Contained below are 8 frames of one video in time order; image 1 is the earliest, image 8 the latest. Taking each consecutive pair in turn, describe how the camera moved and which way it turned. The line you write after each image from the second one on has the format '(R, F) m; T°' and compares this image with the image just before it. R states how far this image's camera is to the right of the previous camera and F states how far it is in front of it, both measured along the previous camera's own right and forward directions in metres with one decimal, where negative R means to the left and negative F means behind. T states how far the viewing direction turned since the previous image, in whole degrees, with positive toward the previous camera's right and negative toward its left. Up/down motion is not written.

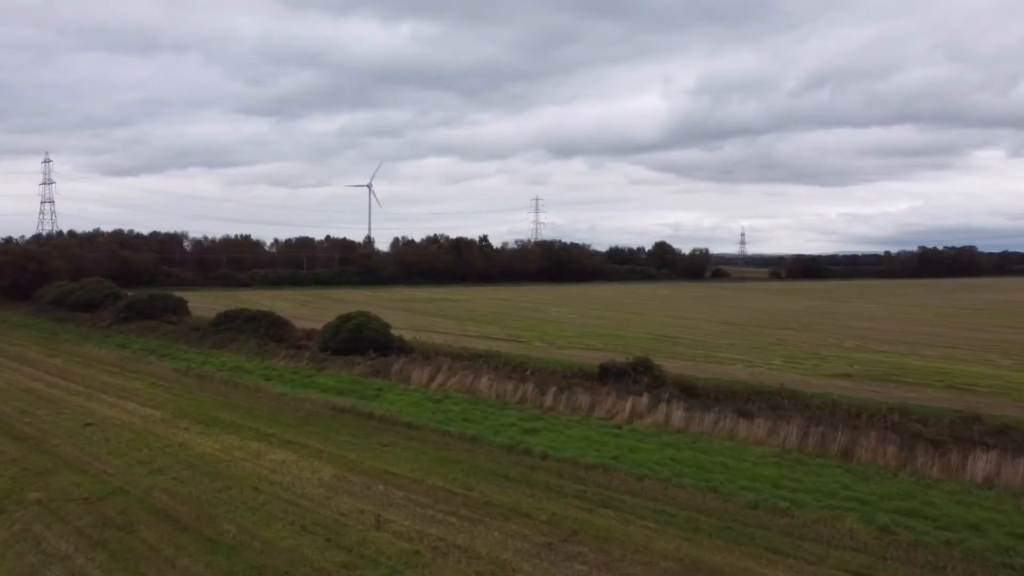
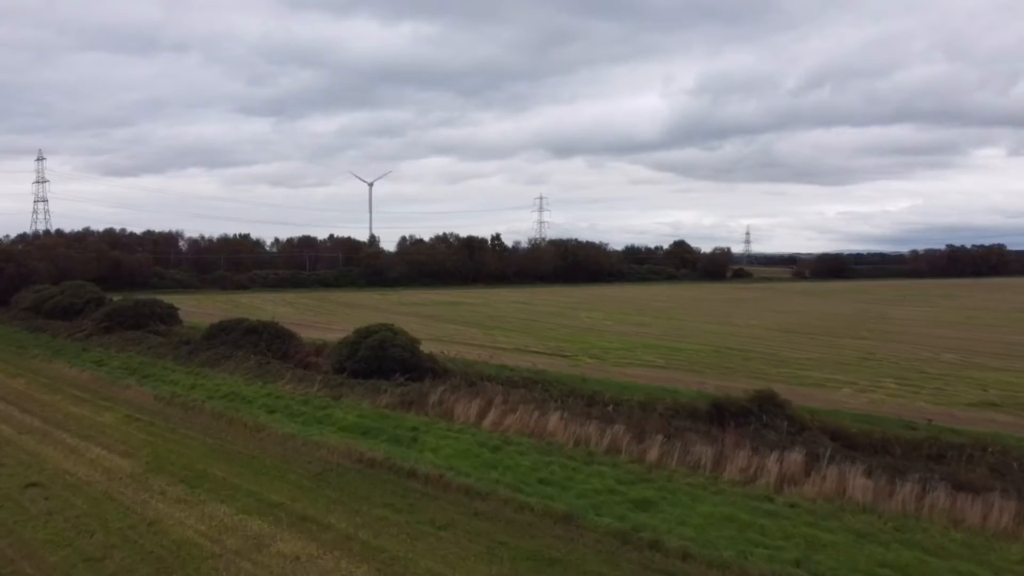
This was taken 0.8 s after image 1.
(-1.0, +3.2) m; 0°
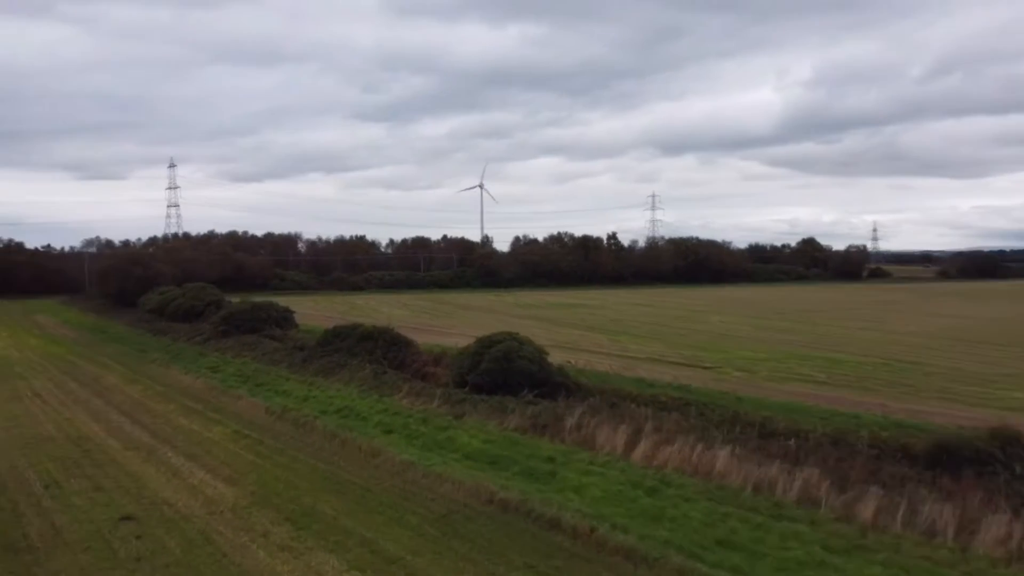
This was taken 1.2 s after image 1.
(-0.5, +1.7) m; -8°
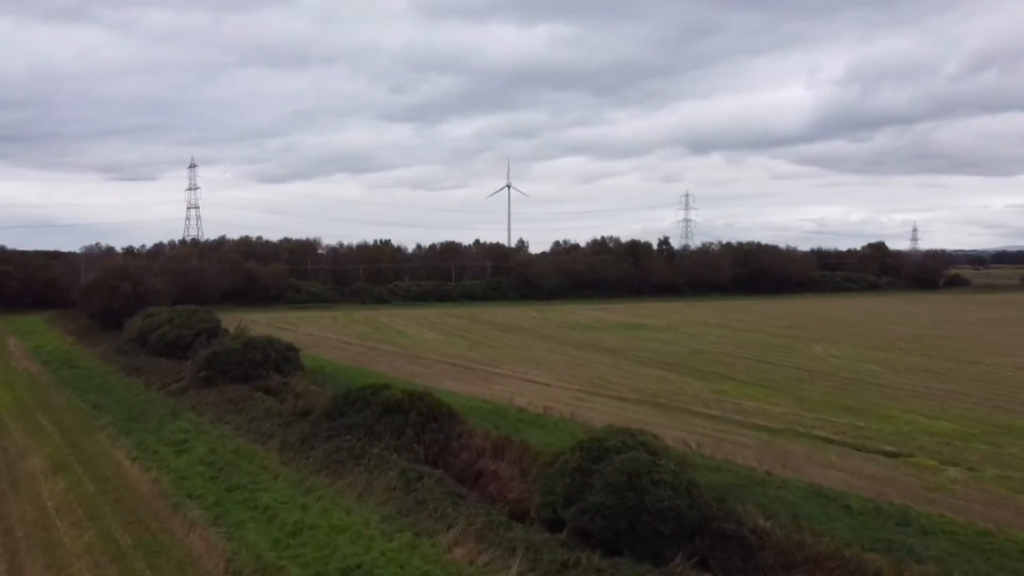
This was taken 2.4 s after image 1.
(-1.0, +5.4) m; -2°
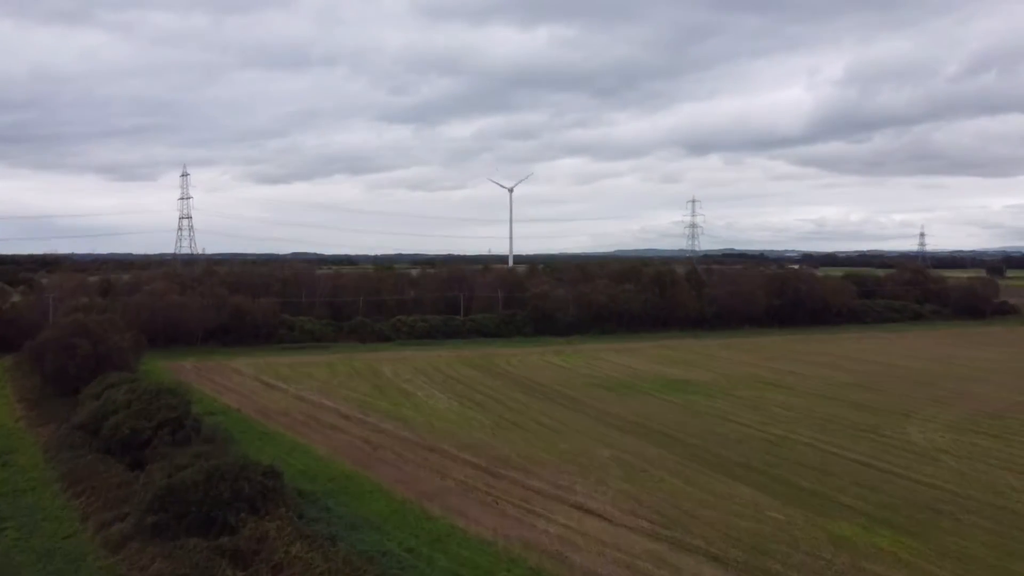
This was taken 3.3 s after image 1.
(-0.9, +4.3) m; 0°
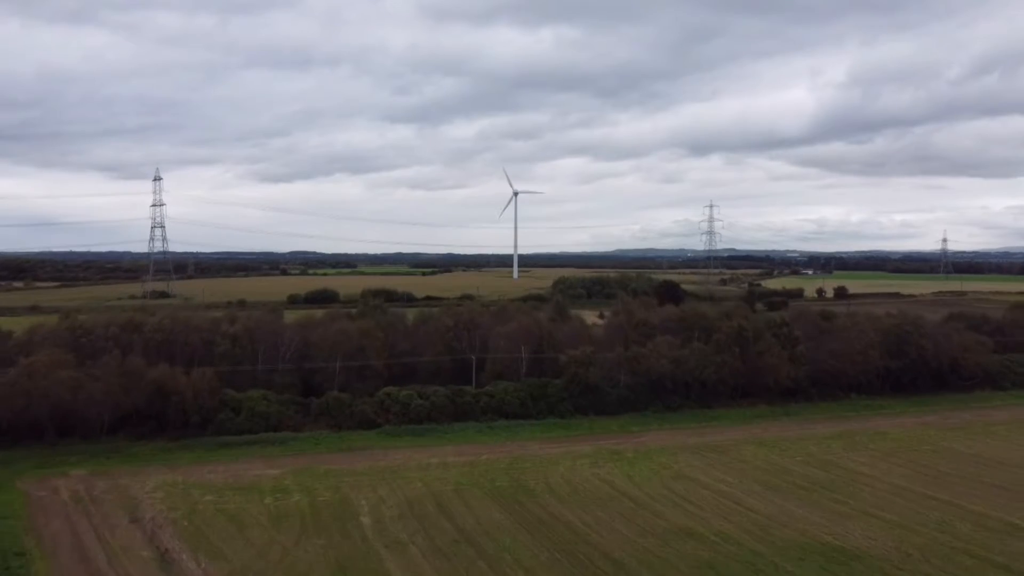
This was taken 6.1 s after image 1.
(-1.2, +11.6) m; 0°
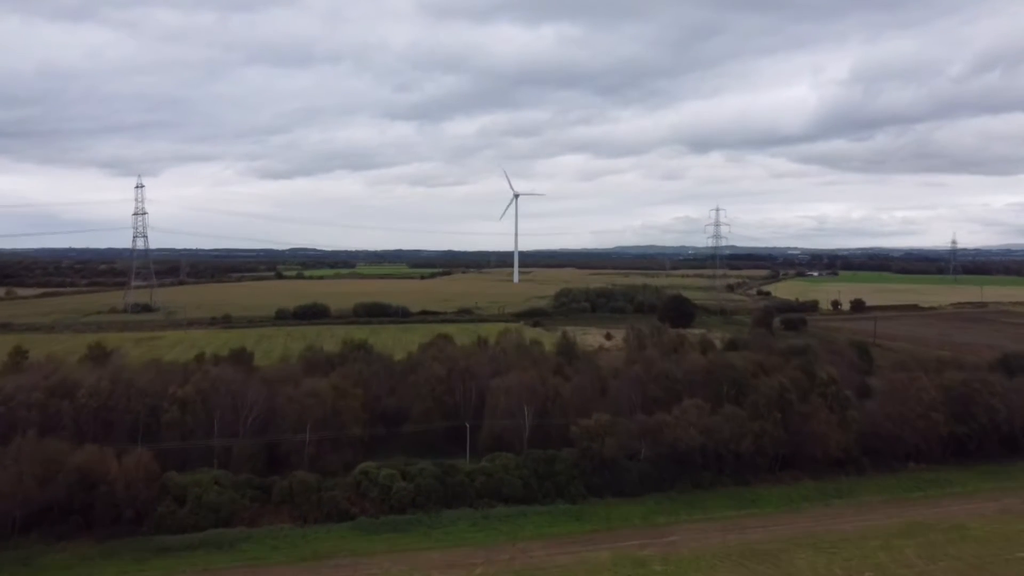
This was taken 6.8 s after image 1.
(0.0, +5.1) m; 0°
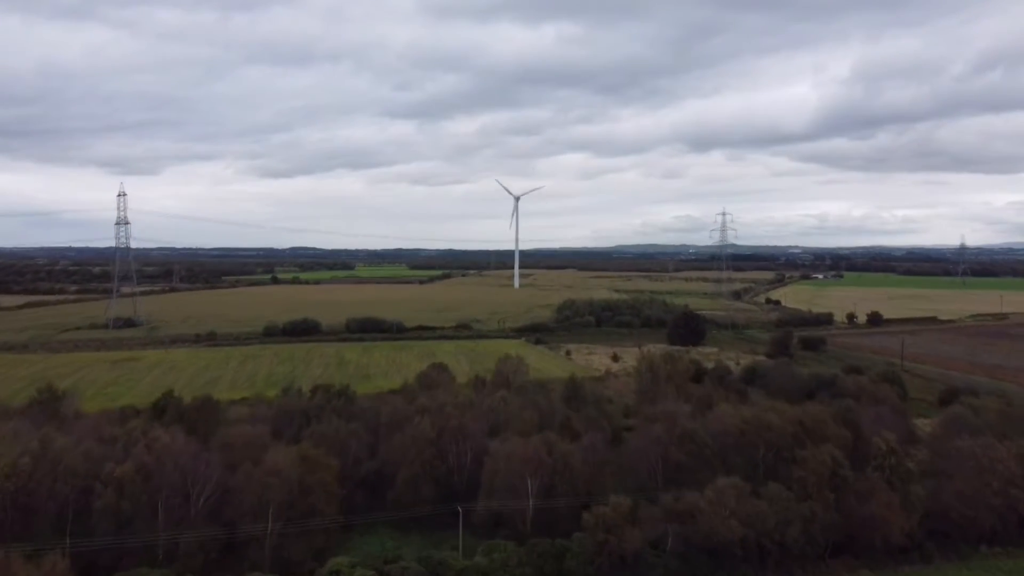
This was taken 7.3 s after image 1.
(0.0, +4.6) m; 0°
